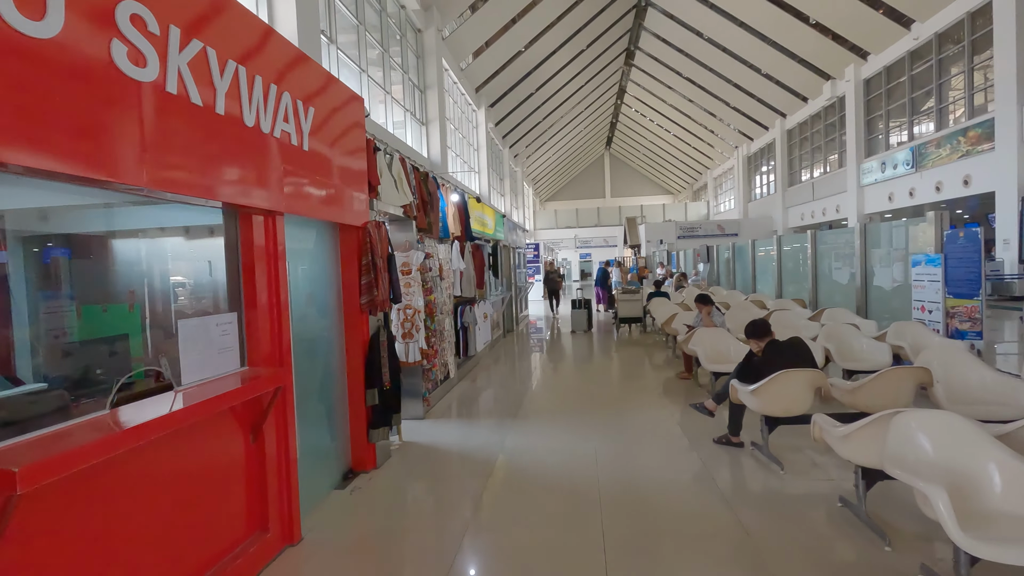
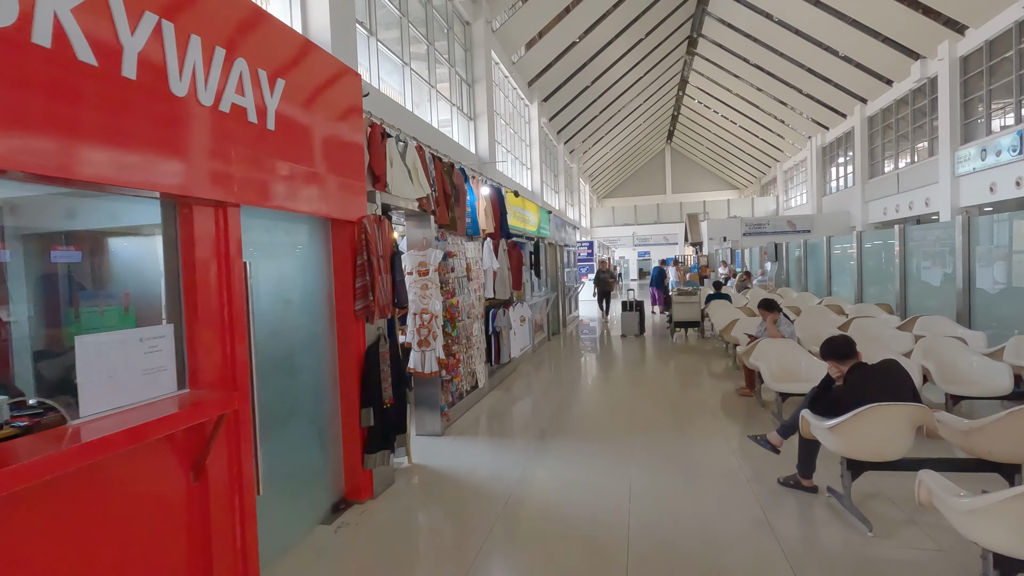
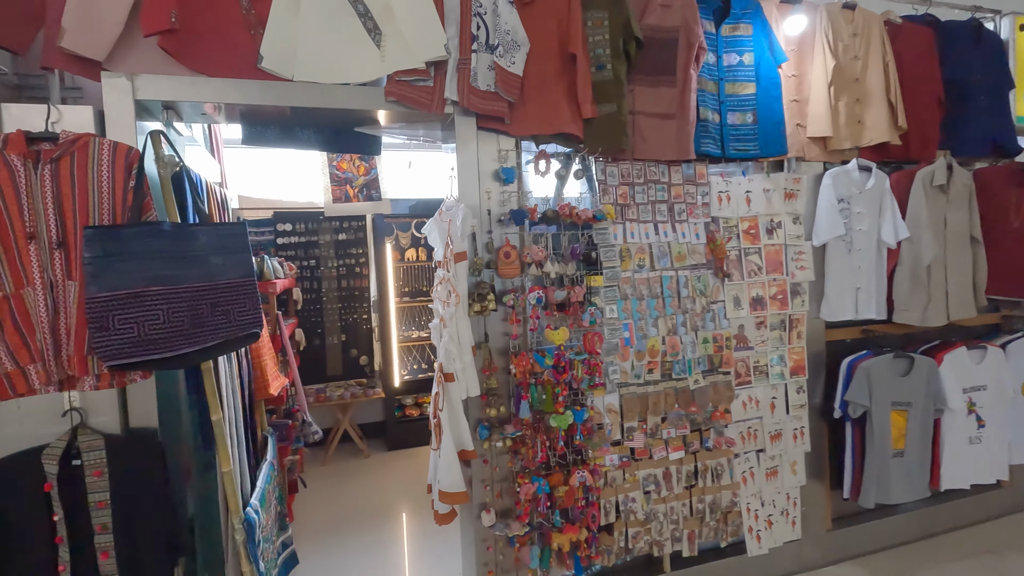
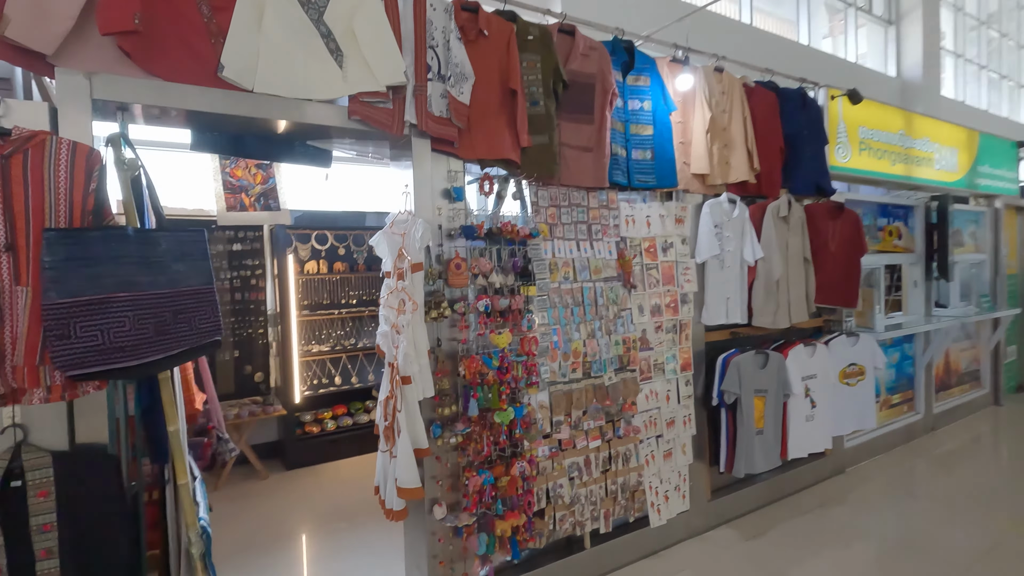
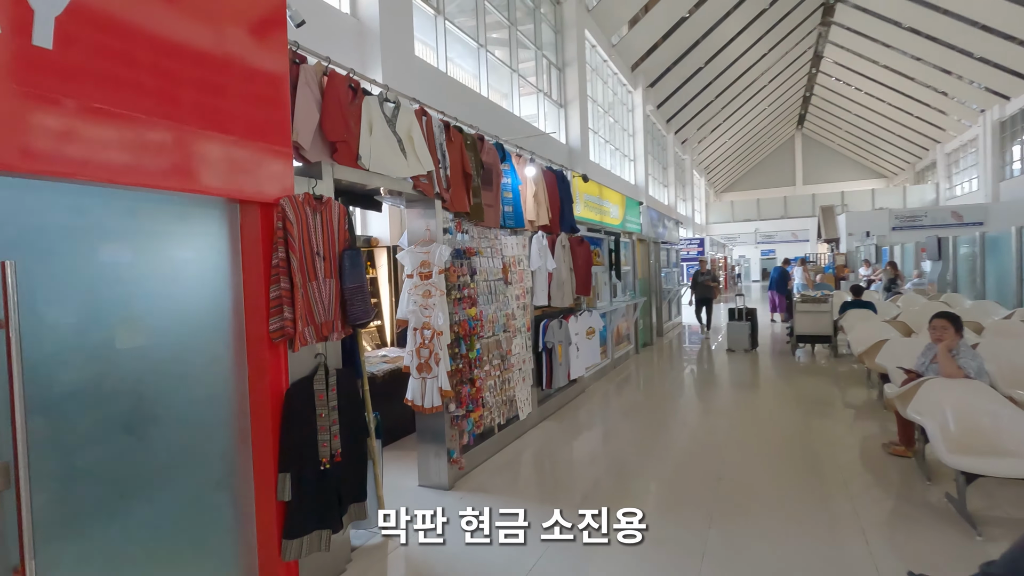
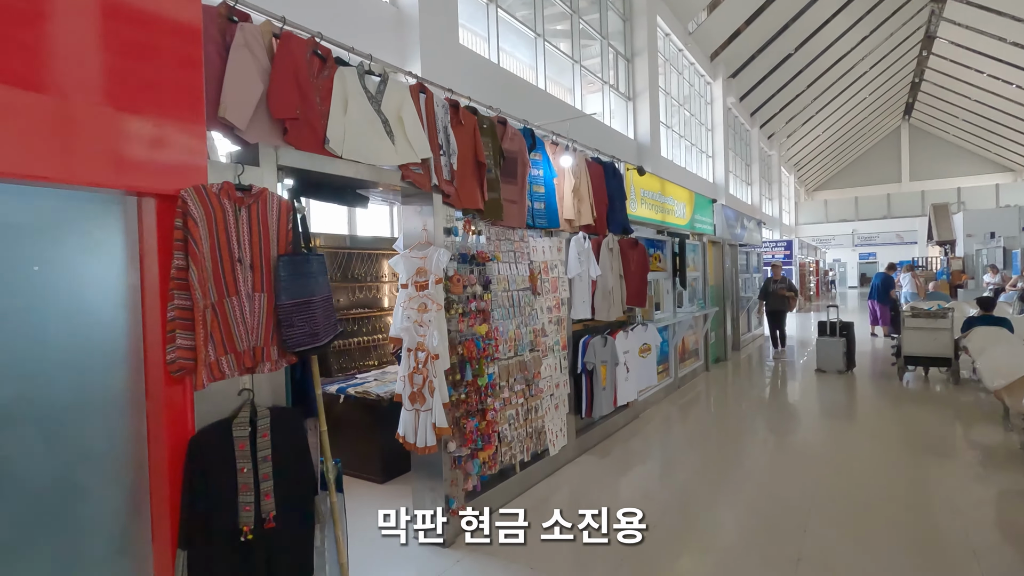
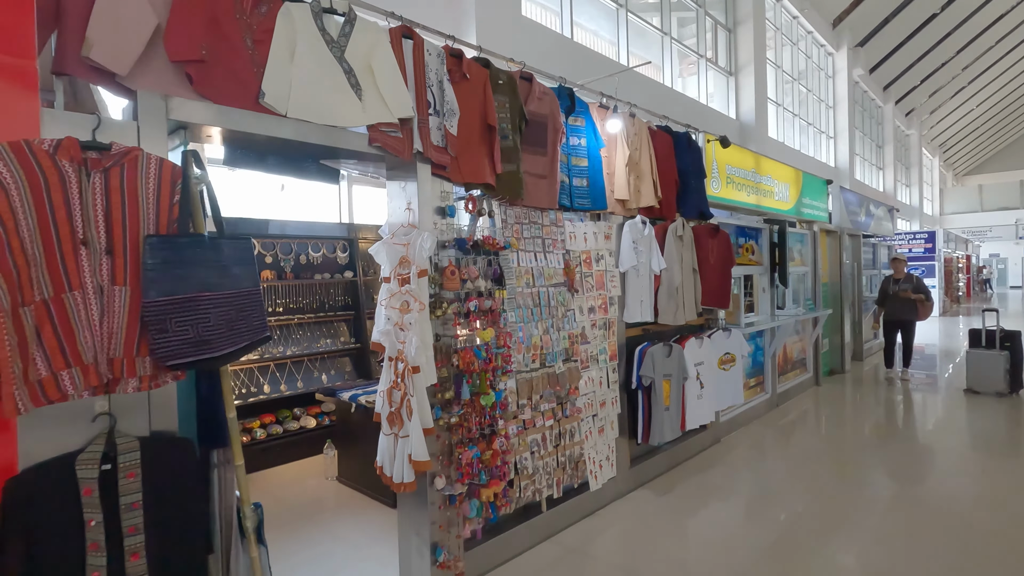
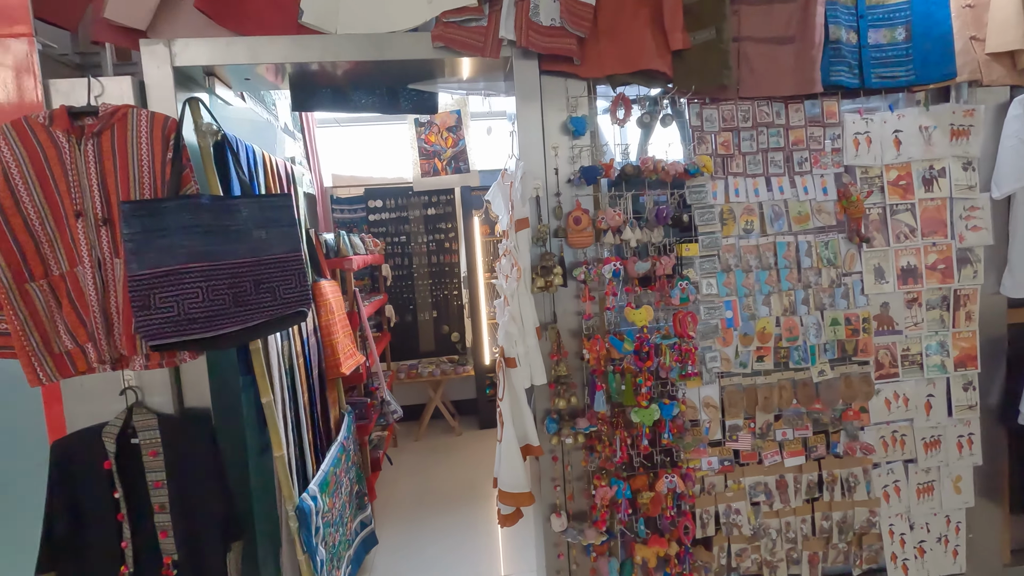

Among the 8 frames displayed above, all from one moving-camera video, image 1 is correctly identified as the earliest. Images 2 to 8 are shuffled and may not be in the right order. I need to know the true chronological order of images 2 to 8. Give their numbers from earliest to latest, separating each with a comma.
2, 5, 6, 7, 4, 3, 8
